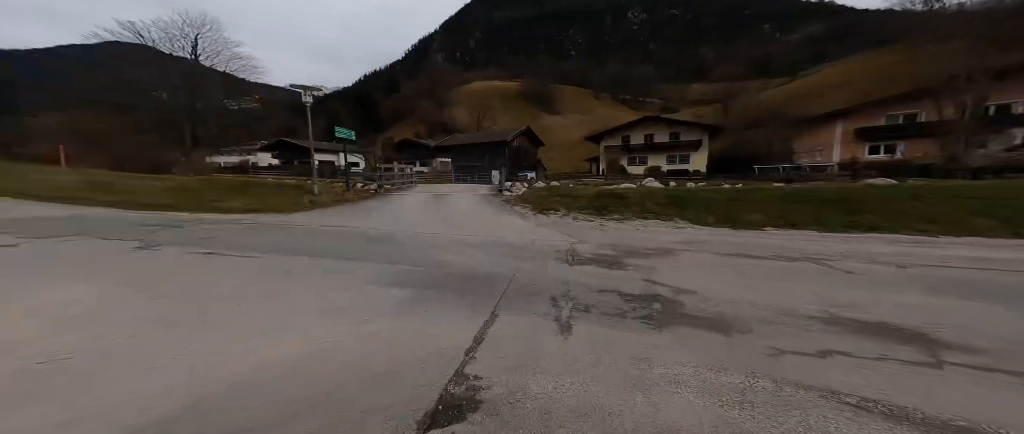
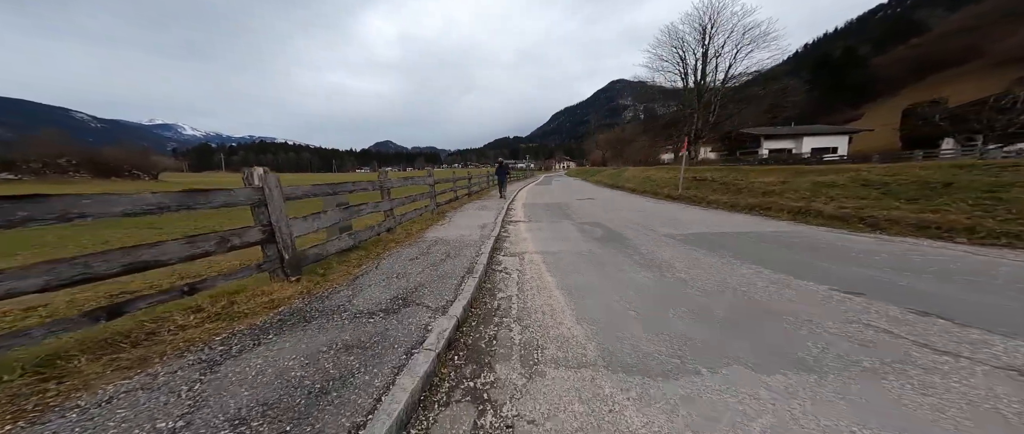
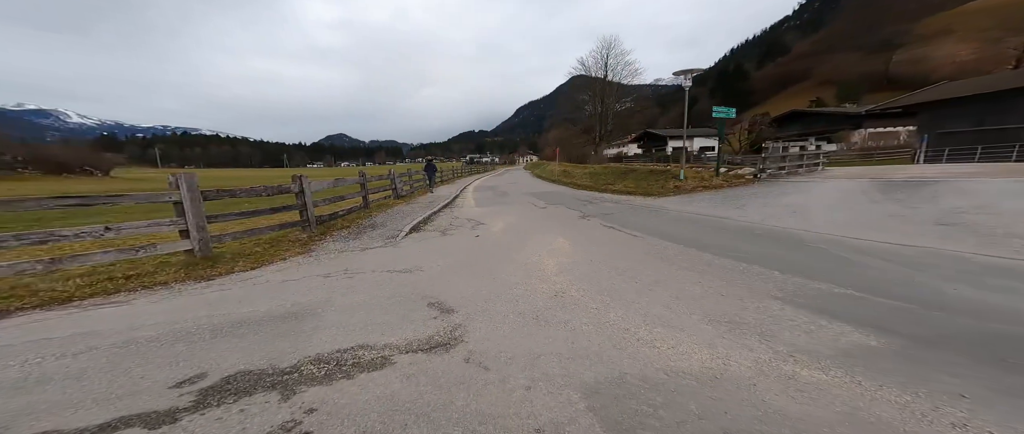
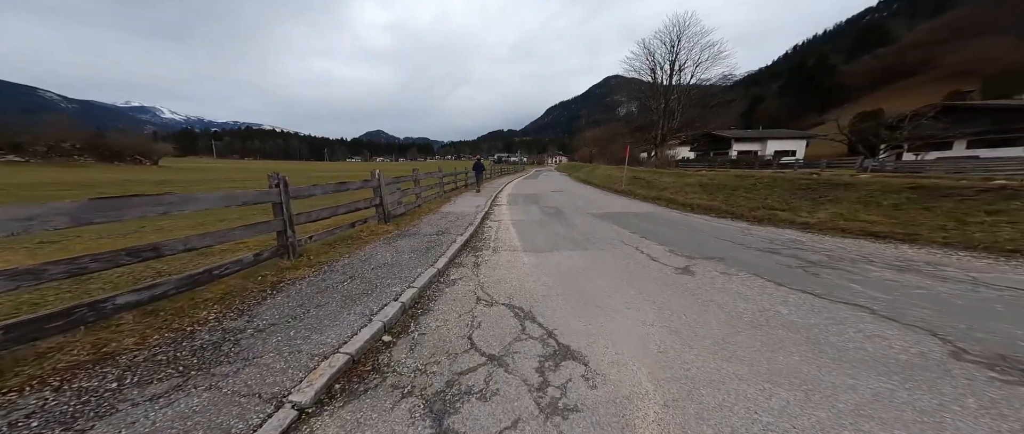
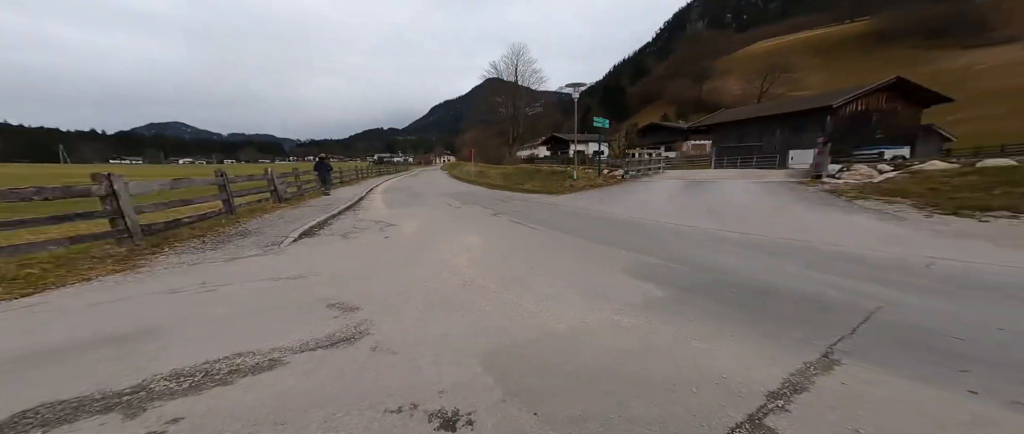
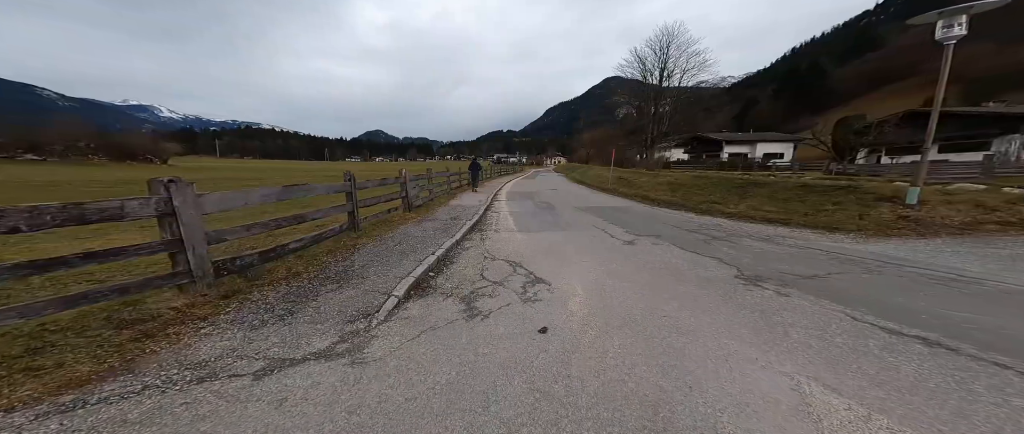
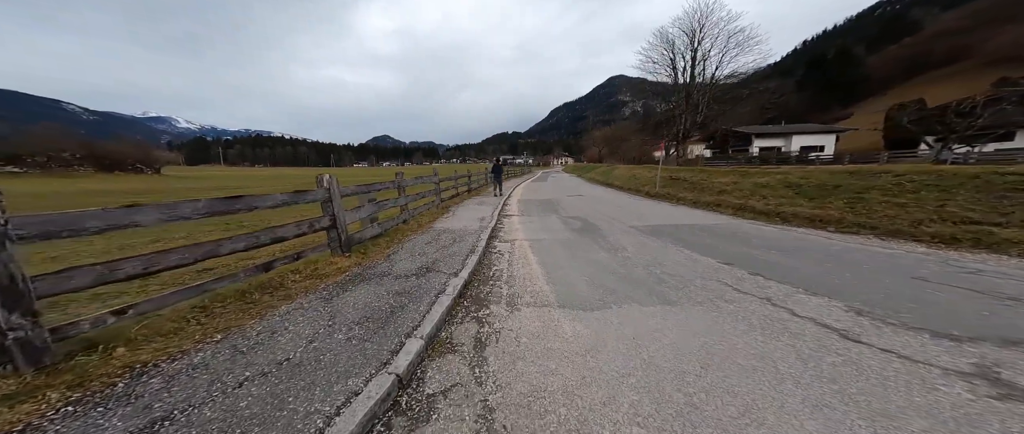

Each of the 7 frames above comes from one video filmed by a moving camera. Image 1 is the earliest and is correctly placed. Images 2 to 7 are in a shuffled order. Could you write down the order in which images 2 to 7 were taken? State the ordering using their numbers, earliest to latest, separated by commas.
5, 3, 6, 4, 7, 2
